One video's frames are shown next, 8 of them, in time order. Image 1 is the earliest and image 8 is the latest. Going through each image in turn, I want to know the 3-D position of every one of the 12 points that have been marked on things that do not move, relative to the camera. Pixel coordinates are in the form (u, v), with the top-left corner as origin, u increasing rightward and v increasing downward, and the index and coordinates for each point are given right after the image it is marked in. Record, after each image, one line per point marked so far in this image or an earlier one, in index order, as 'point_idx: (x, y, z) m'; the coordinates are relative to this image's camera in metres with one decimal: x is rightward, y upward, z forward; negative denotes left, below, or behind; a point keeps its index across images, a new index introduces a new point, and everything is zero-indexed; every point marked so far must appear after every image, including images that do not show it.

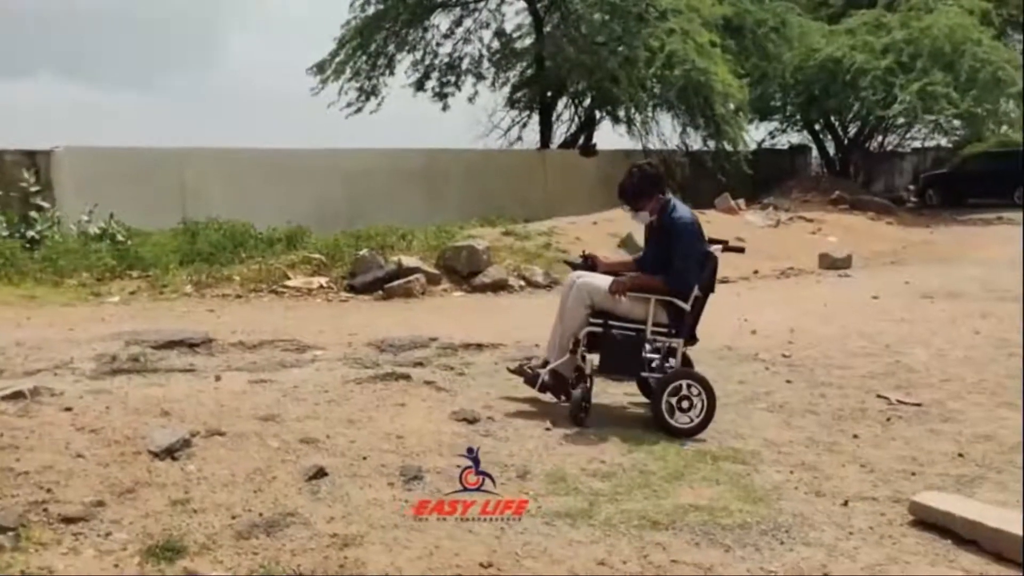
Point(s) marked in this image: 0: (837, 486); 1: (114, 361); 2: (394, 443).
0: (+1.5, -0.9, +5.6) m
1: (-2.5, -0.4, +7.0) m
2: (-0.5, -0.8, +5.8) m
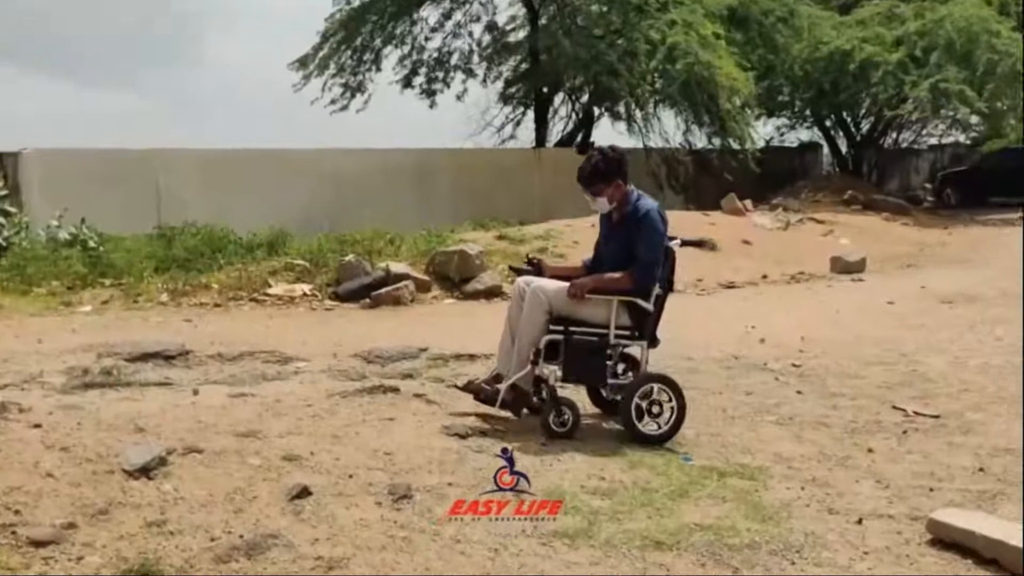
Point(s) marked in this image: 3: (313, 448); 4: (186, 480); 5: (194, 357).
0: (+1.5, -1.0, +5.3) m
1: (-2.5, -0.5, +6.7) m
2: (-0.6, -0.8, +5.4) m
3: (-0.9, -0.8, +5.5) m
4: (-1.4, -0.8, +5.2) m
5: (-2.1, -0.4, +7.4) m
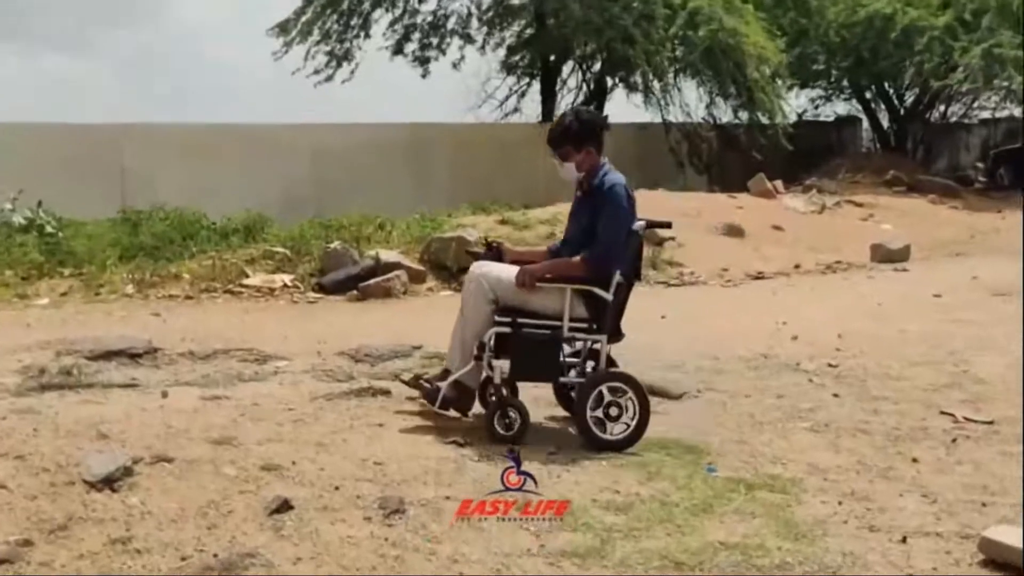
0: (+1.5, -0.9, +4.6) m
1: (-2.5, -0.5, +6.1) m
2: (-0.5, -0.7, +4.8) m
3: (-0.9, -0.7, +4.9) m
4: (-1.3, -0.8, +4.6) m
5: (-2.0, -0.4, +6.8) m
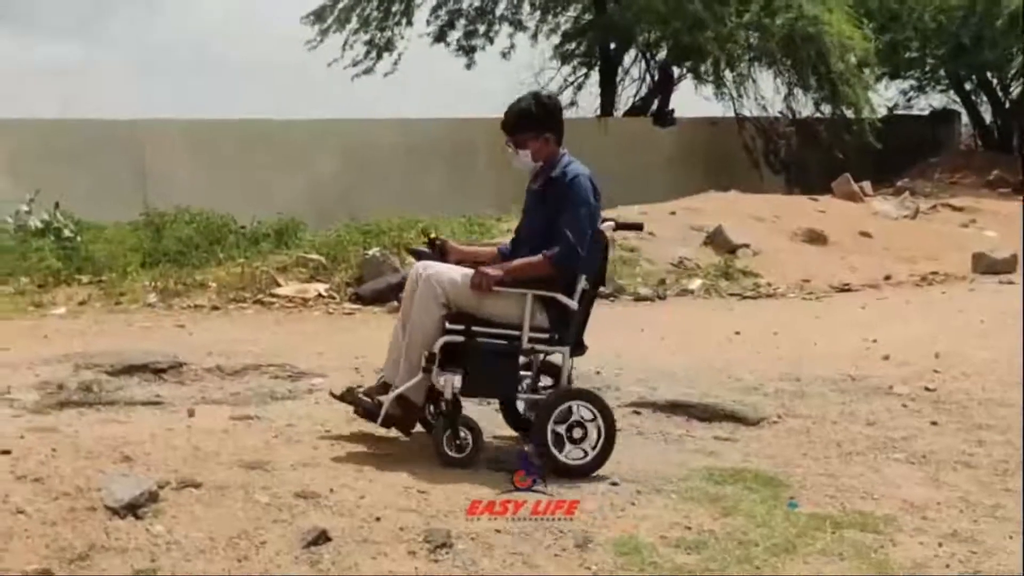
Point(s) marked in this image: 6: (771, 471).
0: (+1.7, -0.9, +4.0) m
1: (-2.2, -0.5, +5.8) m
2: (-0.4, -0.8, +4.3) m
3: (-0.7, -0.7, +4.5) m
4: (-1.2, -0.8, +4.2) m
5: (-1.7, -0.5, +6.4) m
6: (+1.0, -0.7, +4.7) m
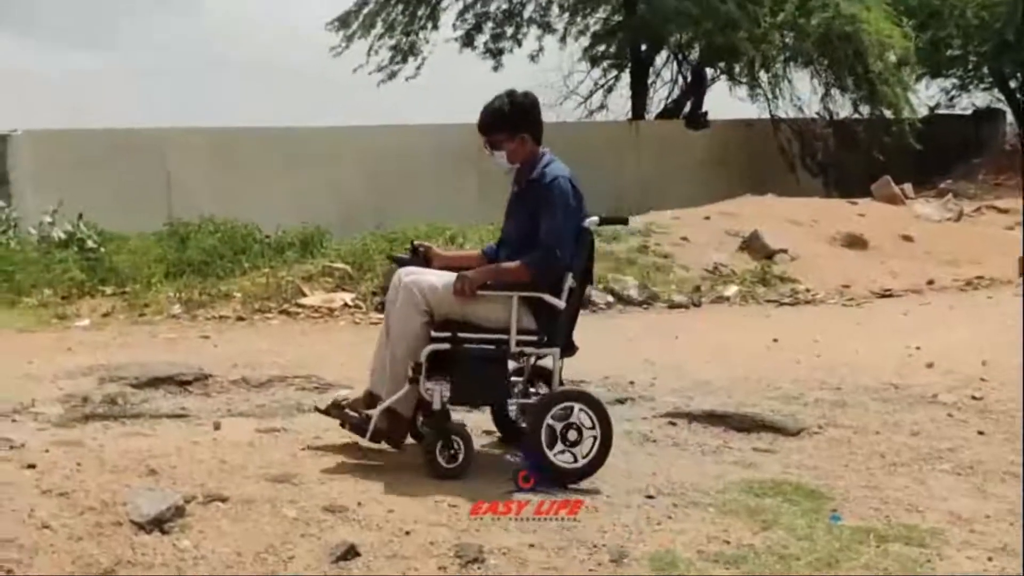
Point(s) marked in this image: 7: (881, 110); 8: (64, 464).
0: (+1.8, -1.0, +3.9) m
1: (-2.0, -0.6, +5.7) m
2: (-0.2, -0.8, +4.2) m
3: (-0.6, -0.8, +4.4) m
4: (-1.1, -0.9, +4.1) m
5: (-1.5, -0.5, +6.3) m
6: (+1.1, -0.7, +4.5) m
7: (+5.0, +2.3, +15.9) m
8: (-1.8, -0.7, +4.8) m
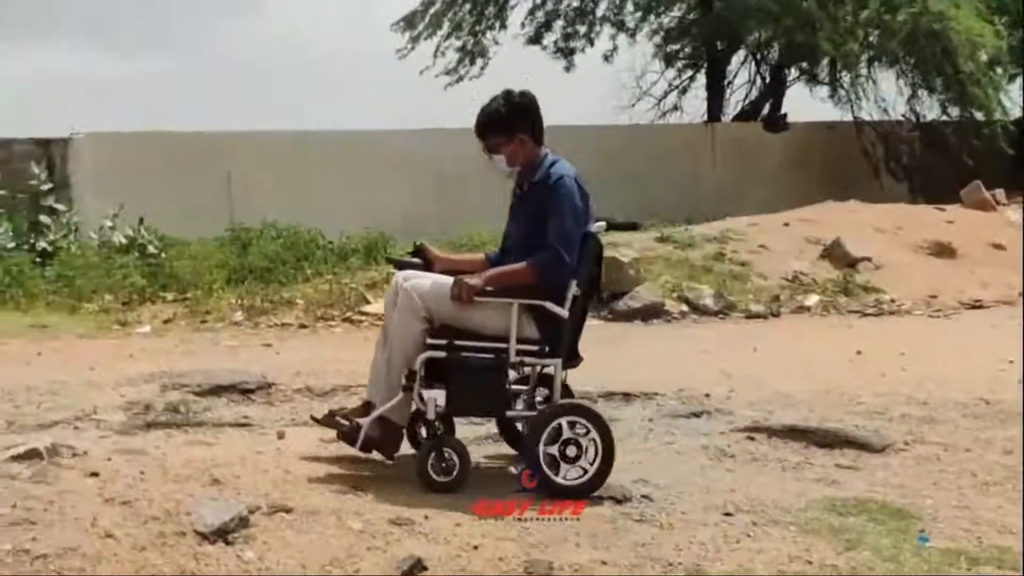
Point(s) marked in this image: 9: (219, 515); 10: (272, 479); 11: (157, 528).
0: (+2.0, -1.0, +3.6) m
1: (-1.7, -0.6, +5.7) m
2: (0.0, -0.8, +4.1) m
3: (-0.3, -0.8, +4.3) m
4: (-0.8, -0.9, +4.0) m
5: (-1.2, -0.5, +6.3) m
6: (+1.4, -0.8, +4.3) m
7: (+5.7, +2.3, +15.5) m
8: (-1.5, -0.7, +4.7) m
9: (-1.0, -0.8, +4.1) m
10: (-1.0, -0.8, +4.6) m
11: (-1.3, -0.9, +4.1) m
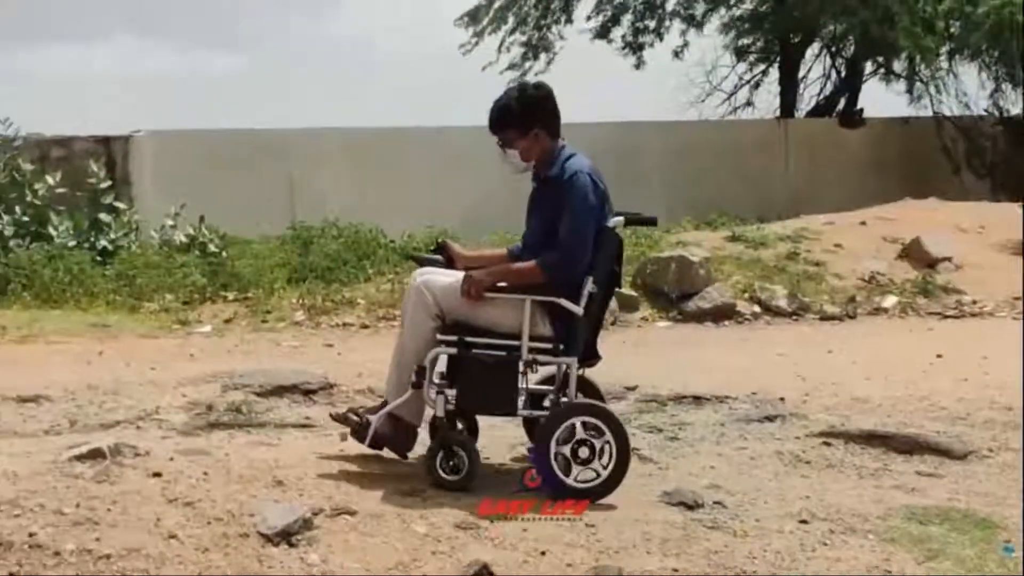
0: (+2.2, -1.0, +3.5) m
1: (-1.5, -0.6, +5.6) m
2: (+0.2, -0.8, +4.0) m
3: (-0.1, -0.8, +4.2) m
4: (-0.6, -0.9, +3.9) m
5: (-0.9, -0.5, +6.2) m
6: (+1.6, -0.8, +4.2) m
7: (+6.4, +2.3, +15.2) m
8: (-1.3, -0.7, +4.6) m
9: (-0.8, -0.8, +4.0) m
10: (-0.7, -0.8, +4.6) m
11: (-1.0, -0.8, +4.1) m
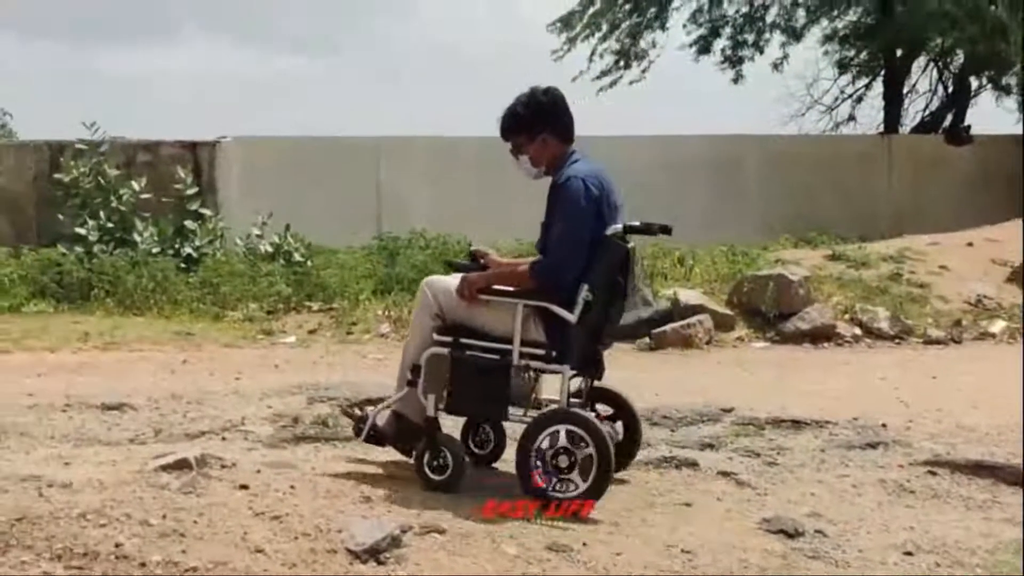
0: (+2.5, -1.1, +3.3) m
1: (-1.1, -0.6, +5.6) m
2: (+0.5, -0.9, +3.9) m
3: (+0.2, -0.9, +4.1) m
4: (-0.3, -0.9, +3.8) m
5: (-0.5, -0.6, +6.1) m
6: (+1.9, -0.9, +4.0) m
7: (+7.0, +2.2, +14.9) m
8: (-1.0, -0.8, +4.6) m
9: (-0.5, -0.8, +4.0) m
10: (-0.4, -0.8, +4.5) m
11: (-0.7, -0.9, +4.0) m
